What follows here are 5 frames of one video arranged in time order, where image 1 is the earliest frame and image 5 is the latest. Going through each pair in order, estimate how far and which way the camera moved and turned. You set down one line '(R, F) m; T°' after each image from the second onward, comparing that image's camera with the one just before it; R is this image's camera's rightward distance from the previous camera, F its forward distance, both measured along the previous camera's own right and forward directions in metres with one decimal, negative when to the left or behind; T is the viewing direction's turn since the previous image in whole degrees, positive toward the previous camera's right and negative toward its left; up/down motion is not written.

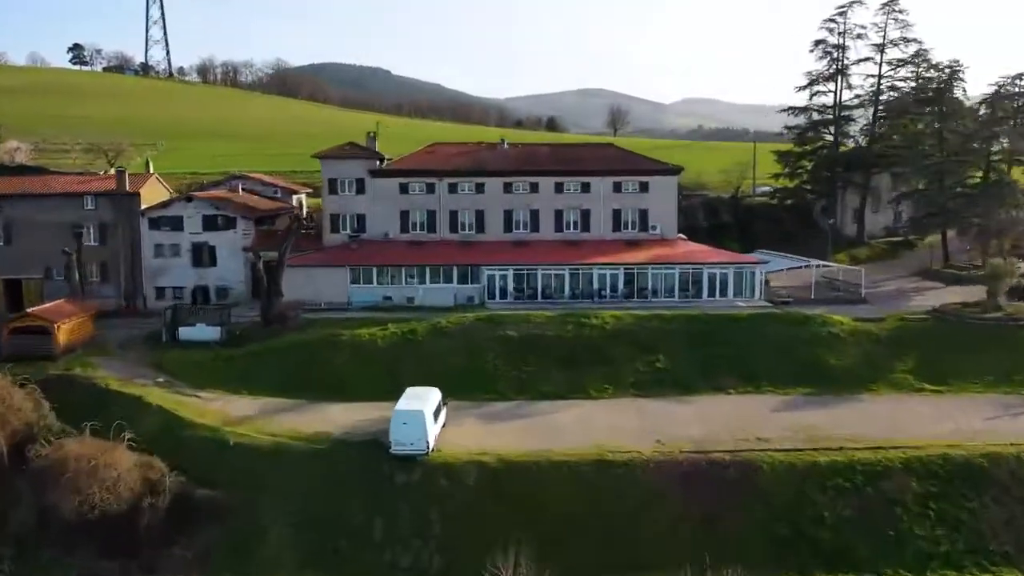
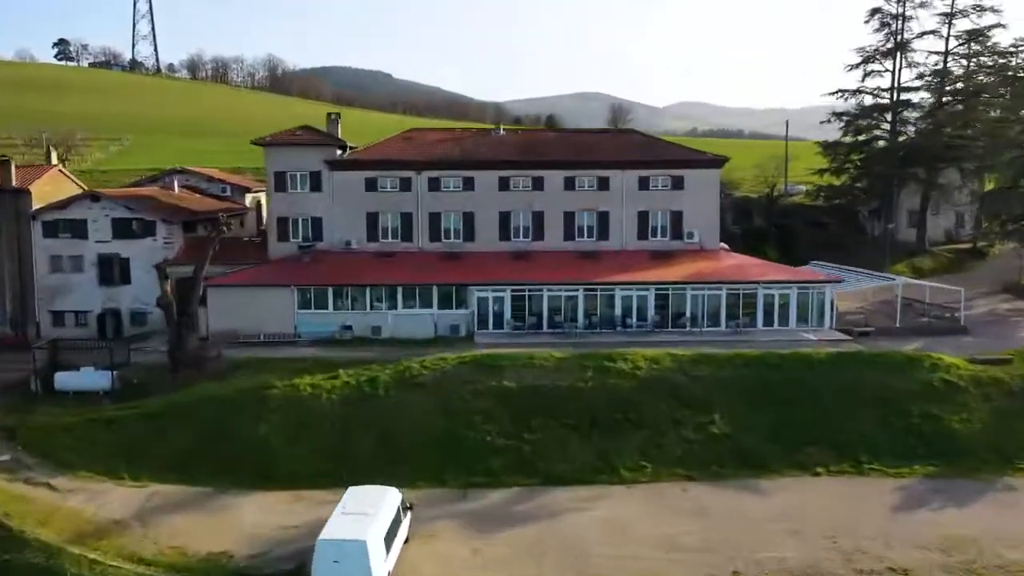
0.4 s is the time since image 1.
(0.0, +9.5) m; 0°
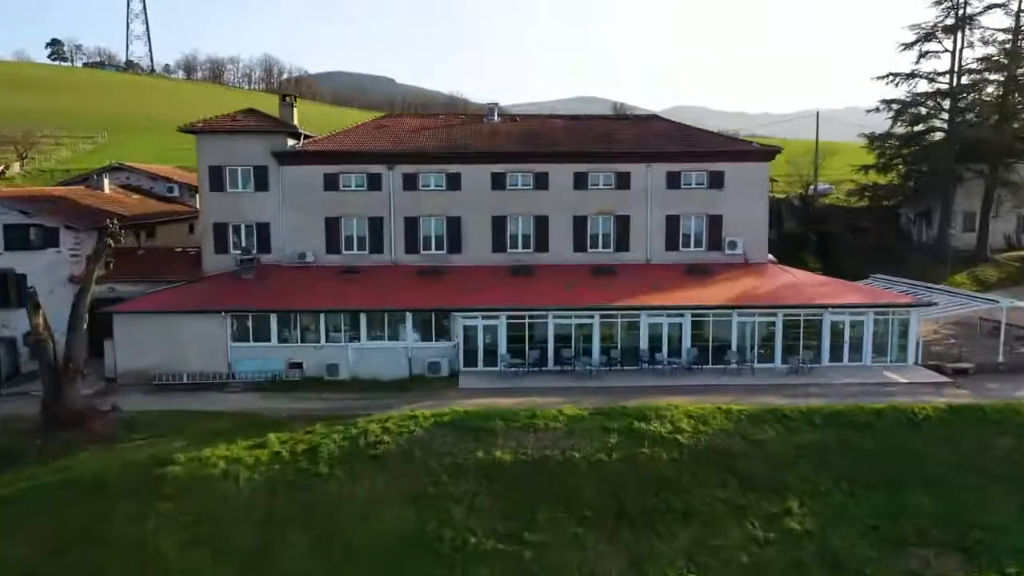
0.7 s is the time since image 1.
(+0.1, +7.0) m; 0°
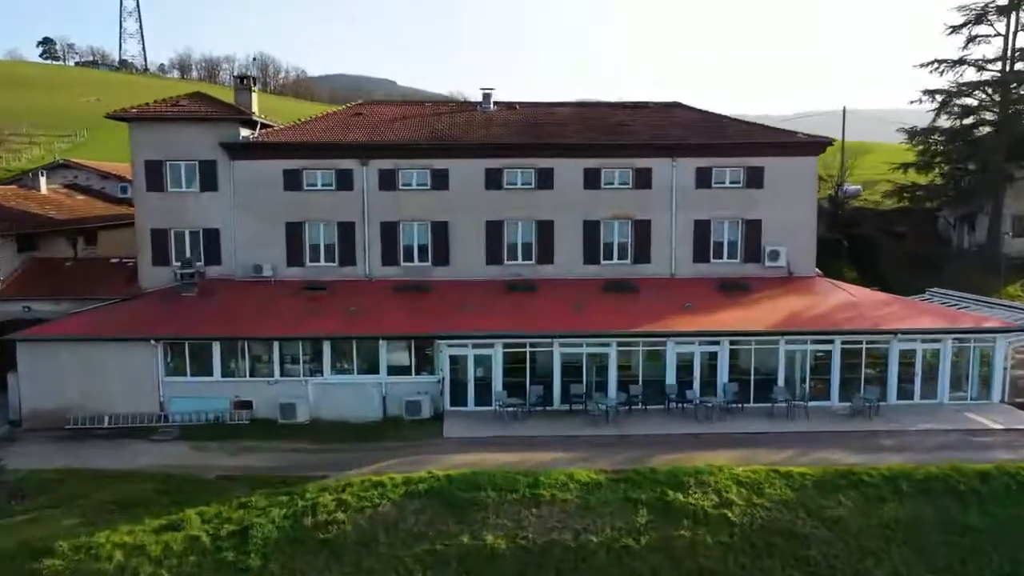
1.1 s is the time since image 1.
(+0.1, +4.5) m; 0°
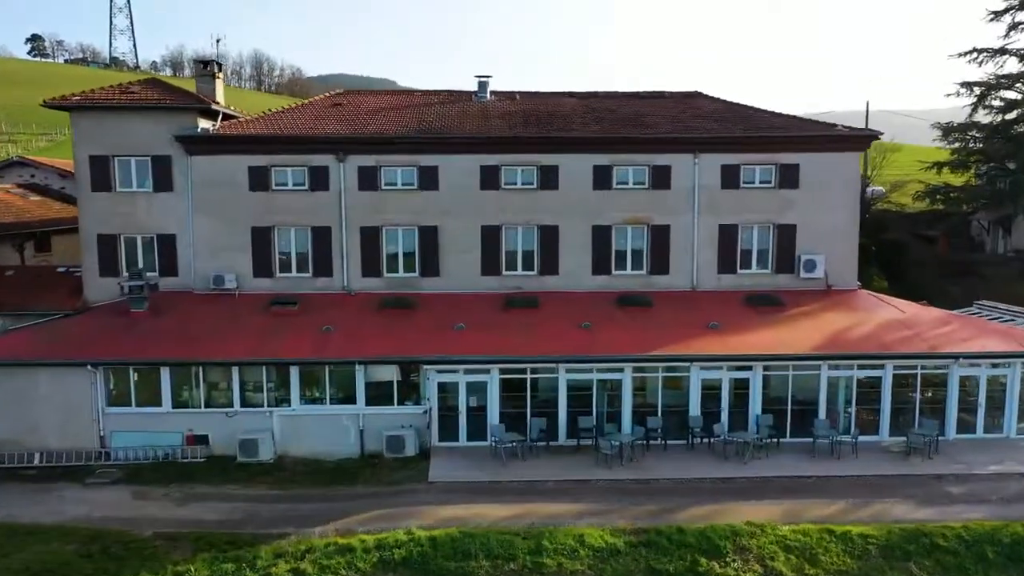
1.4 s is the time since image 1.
(0.0, +2.8) m; 0°
